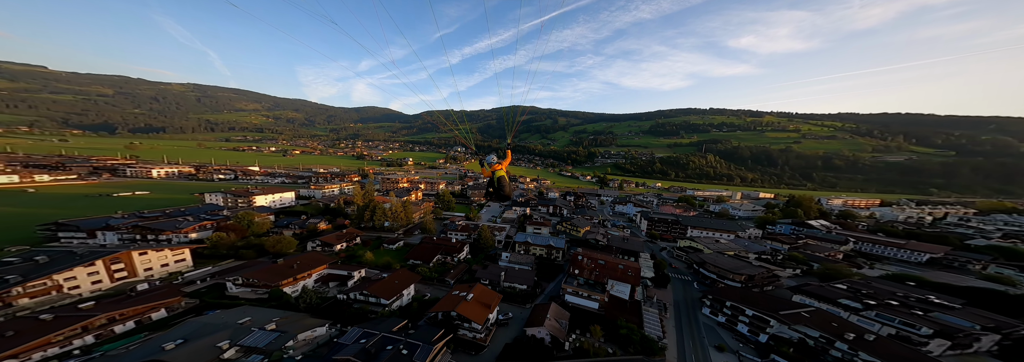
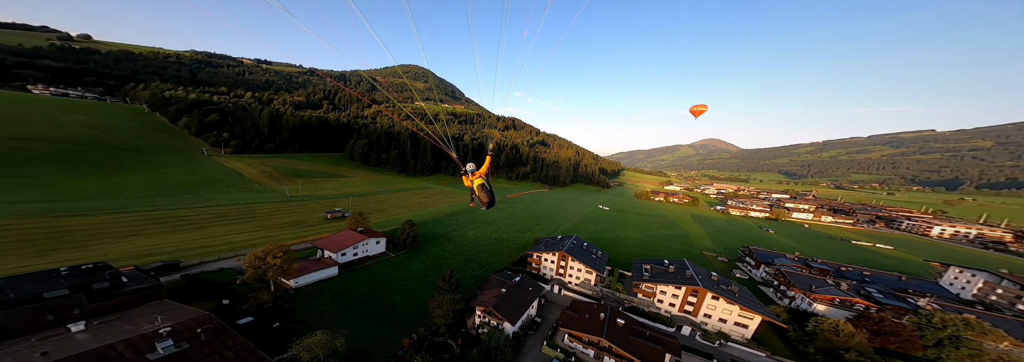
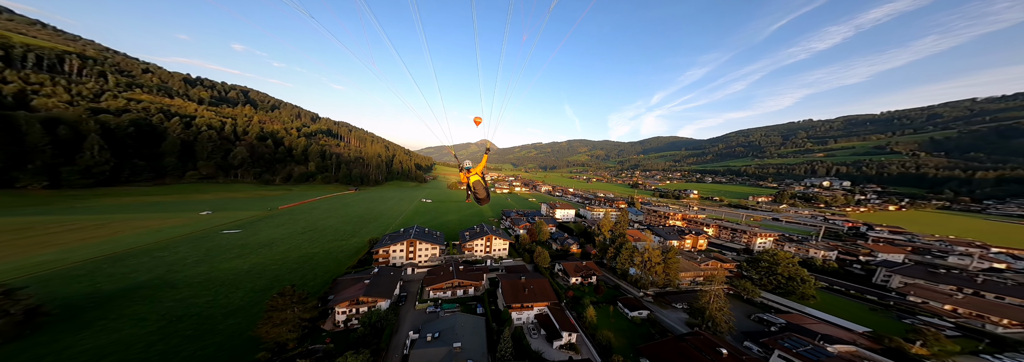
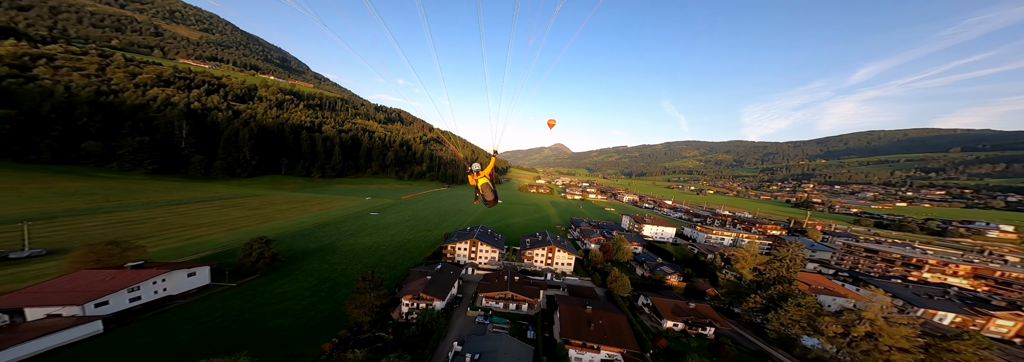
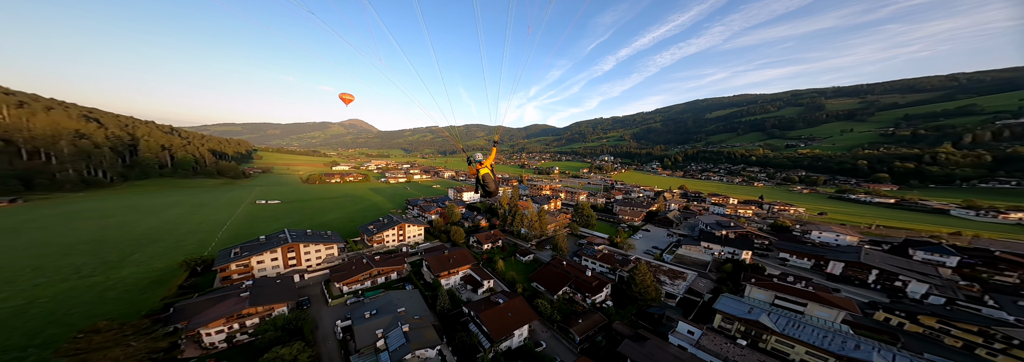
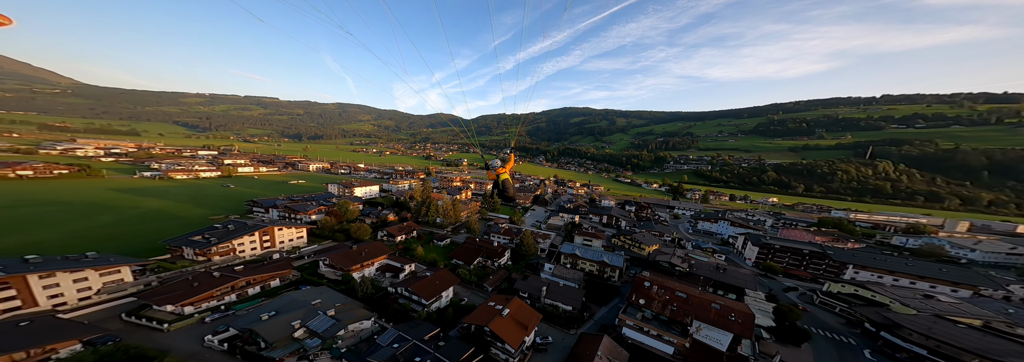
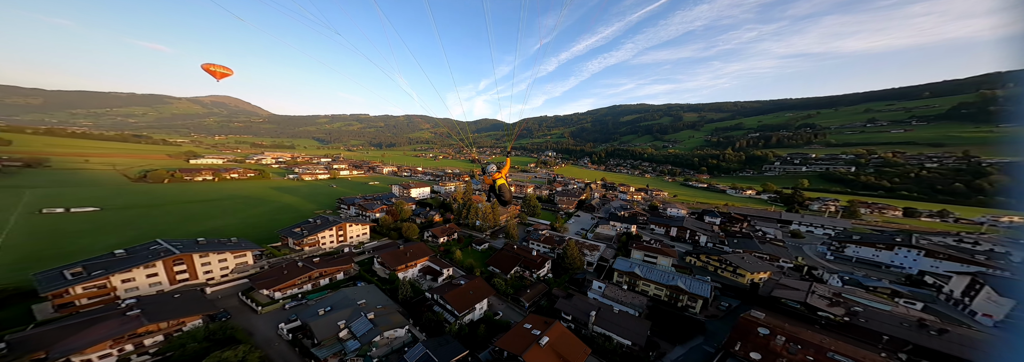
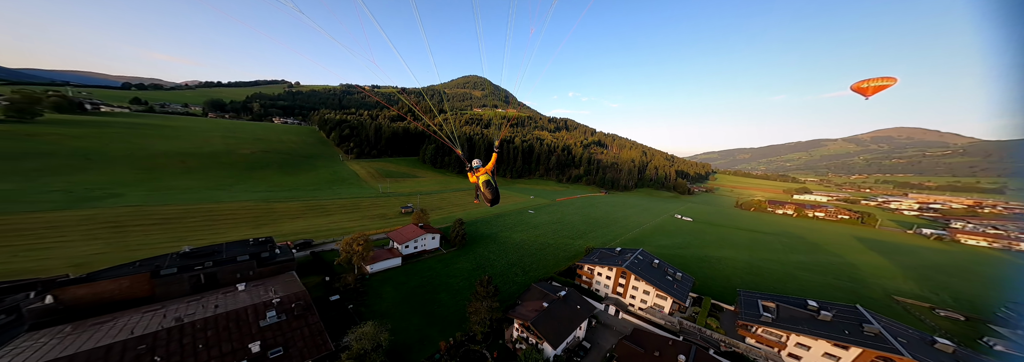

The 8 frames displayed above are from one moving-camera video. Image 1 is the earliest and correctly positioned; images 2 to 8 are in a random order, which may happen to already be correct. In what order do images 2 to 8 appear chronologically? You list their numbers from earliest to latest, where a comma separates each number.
6, 7, 5, 3, 4, 2, 8
